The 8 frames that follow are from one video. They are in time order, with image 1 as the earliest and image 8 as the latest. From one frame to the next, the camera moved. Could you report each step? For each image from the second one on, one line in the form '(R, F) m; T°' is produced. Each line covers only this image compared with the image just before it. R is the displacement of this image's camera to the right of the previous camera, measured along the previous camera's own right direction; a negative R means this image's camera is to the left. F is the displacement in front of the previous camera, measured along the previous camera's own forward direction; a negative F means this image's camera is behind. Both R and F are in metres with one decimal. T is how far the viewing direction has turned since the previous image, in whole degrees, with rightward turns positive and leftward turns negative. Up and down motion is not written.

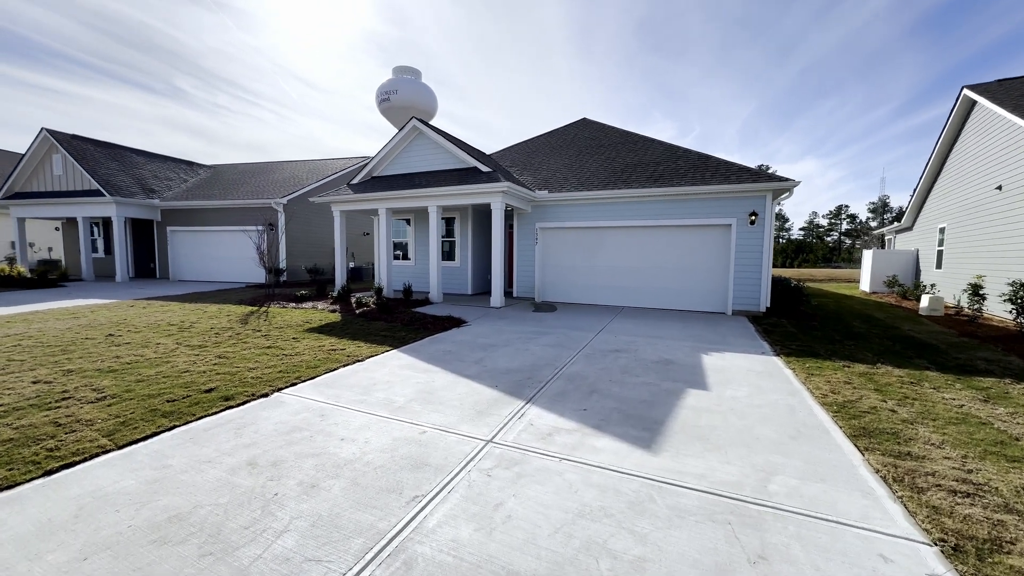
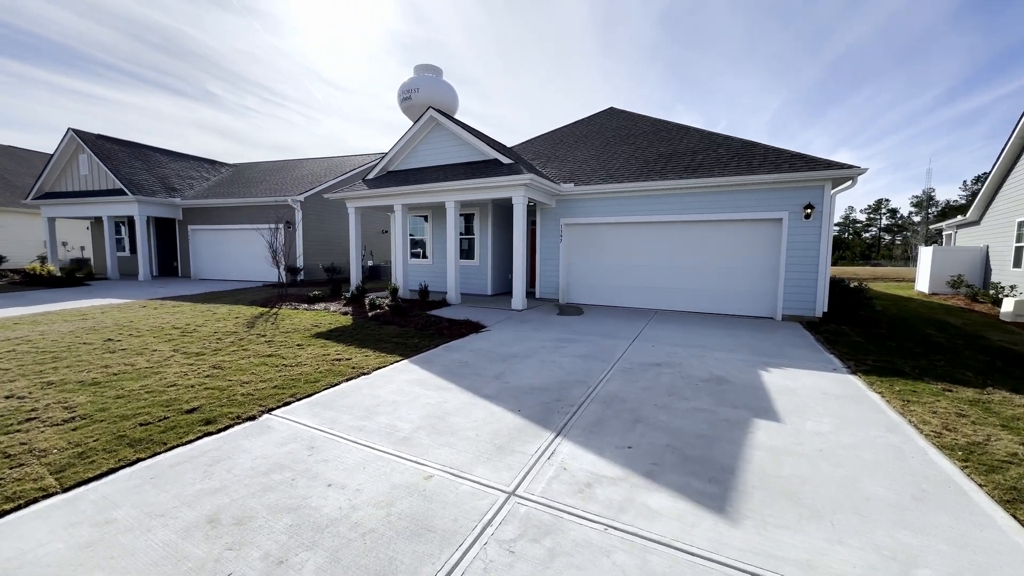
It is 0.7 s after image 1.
(-0.1, +0.7) m; -3°
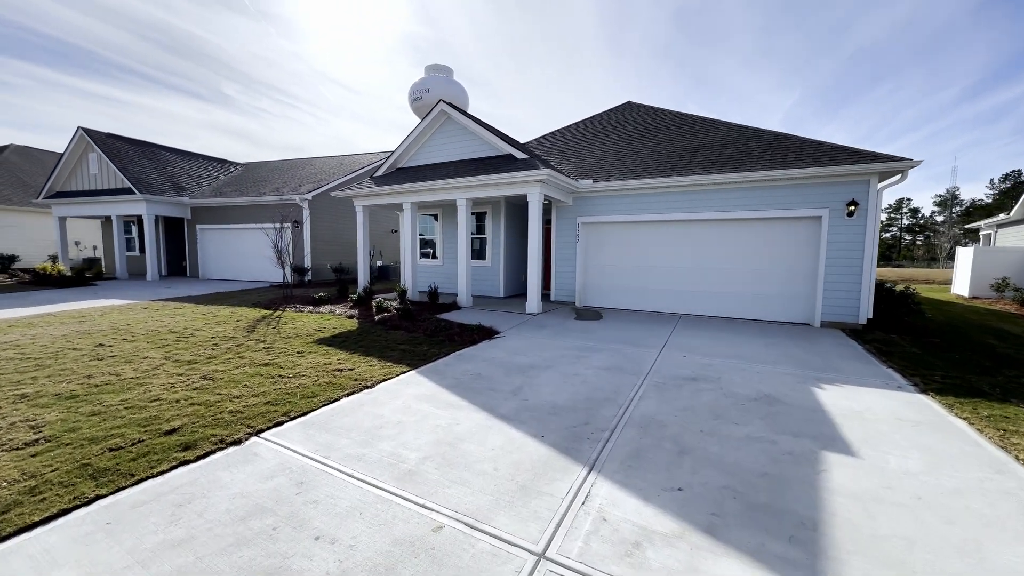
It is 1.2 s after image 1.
(-0.1, +0.5) m; -1°
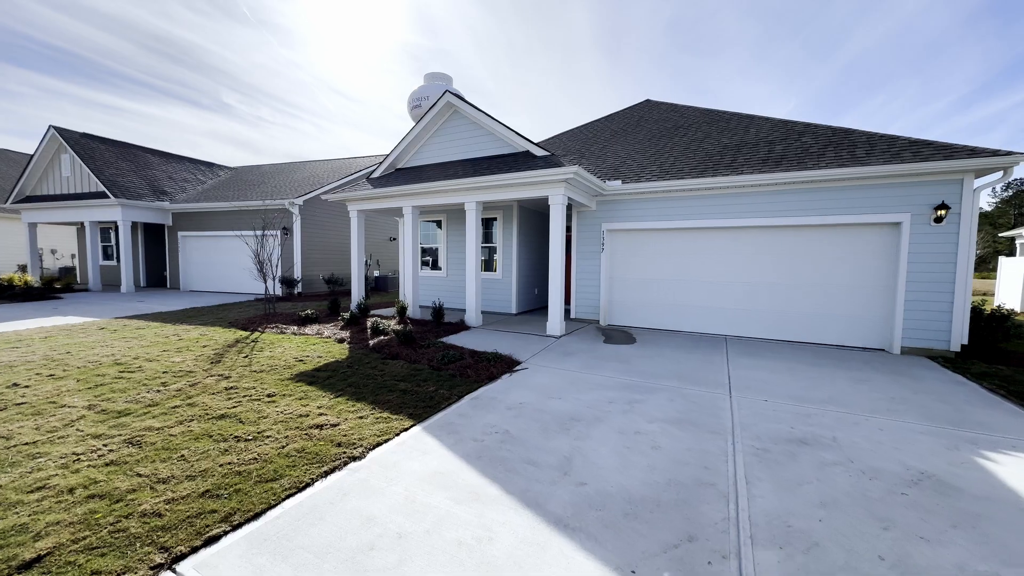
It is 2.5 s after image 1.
(-0.4, +1.2) m; 0°
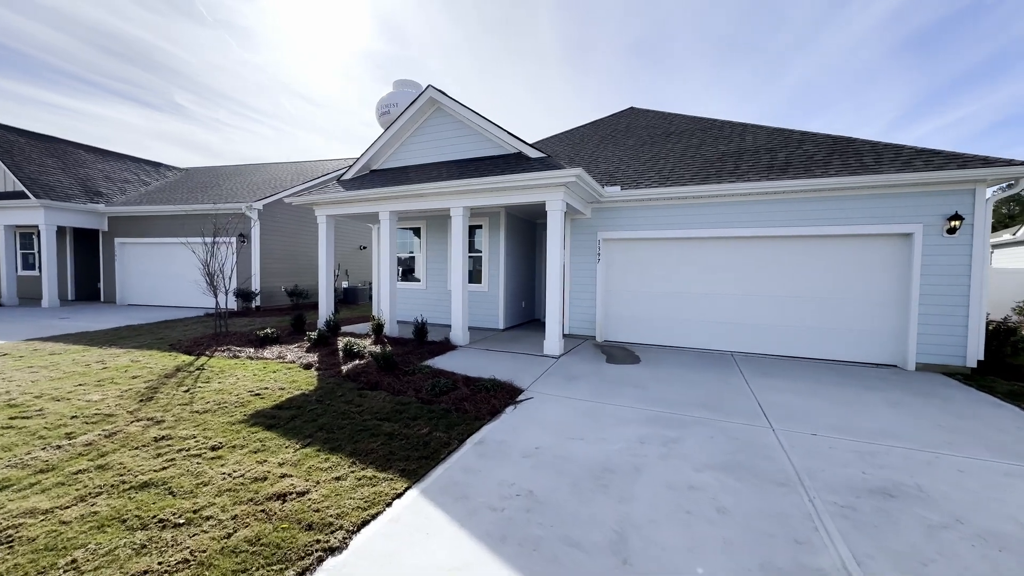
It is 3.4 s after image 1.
(-0.4, +0.7) m; +4°
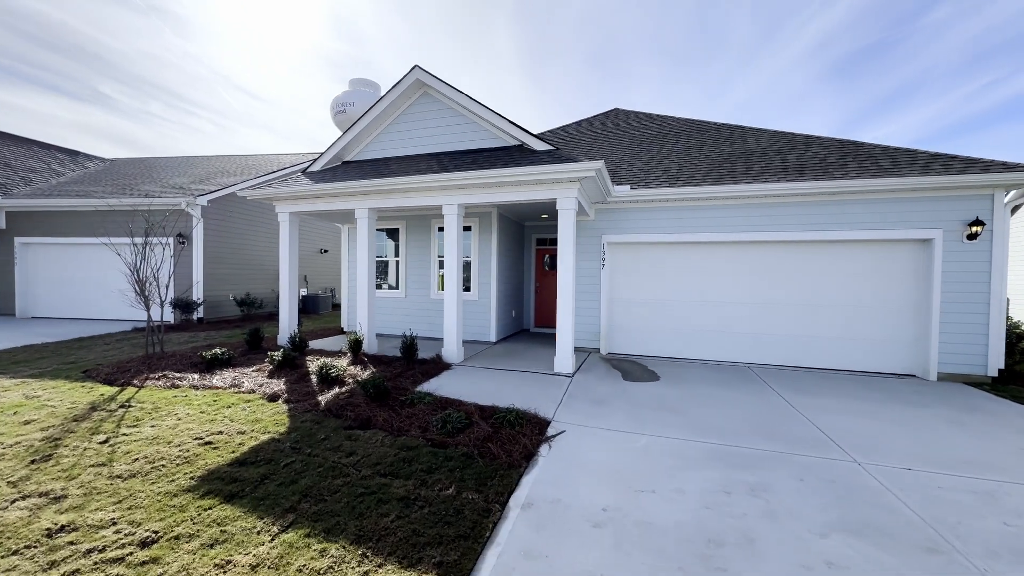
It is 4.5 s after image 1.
(-0.7, +0.9) m; +6°
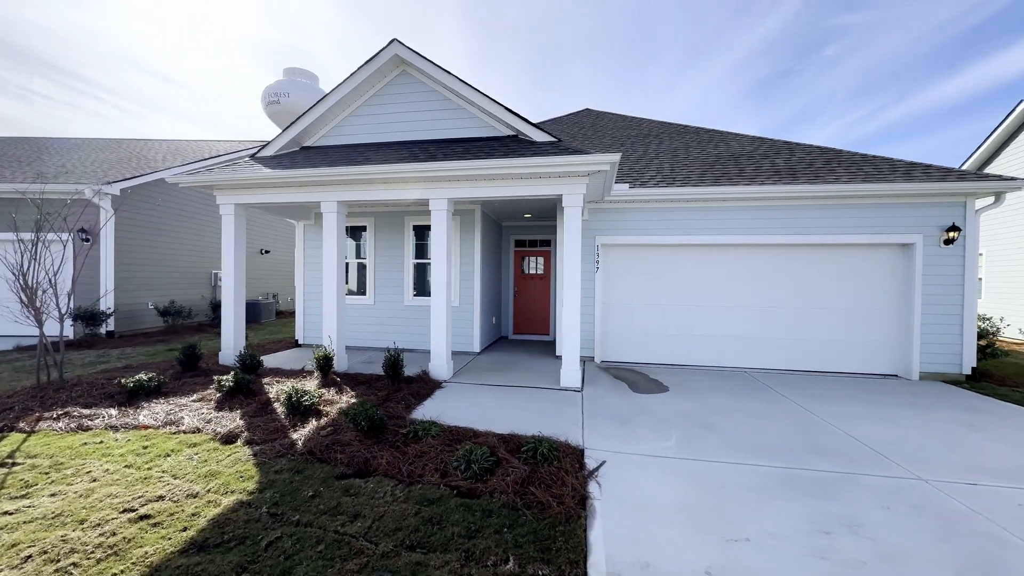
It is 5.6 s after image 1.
(-0.7, +0.7) m; +8°
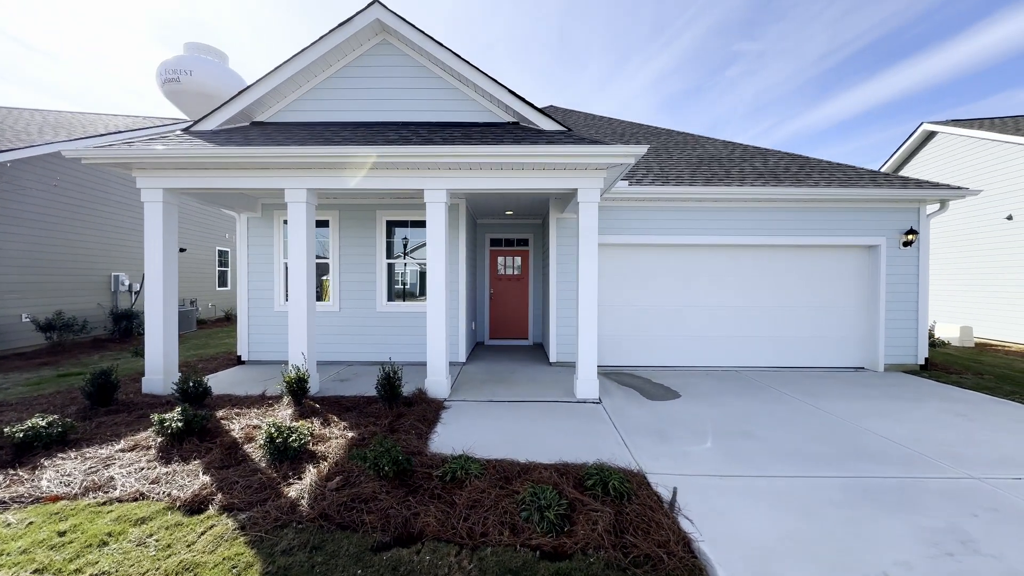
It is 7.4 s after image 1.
(-0.9, +0.6) m; +10°
